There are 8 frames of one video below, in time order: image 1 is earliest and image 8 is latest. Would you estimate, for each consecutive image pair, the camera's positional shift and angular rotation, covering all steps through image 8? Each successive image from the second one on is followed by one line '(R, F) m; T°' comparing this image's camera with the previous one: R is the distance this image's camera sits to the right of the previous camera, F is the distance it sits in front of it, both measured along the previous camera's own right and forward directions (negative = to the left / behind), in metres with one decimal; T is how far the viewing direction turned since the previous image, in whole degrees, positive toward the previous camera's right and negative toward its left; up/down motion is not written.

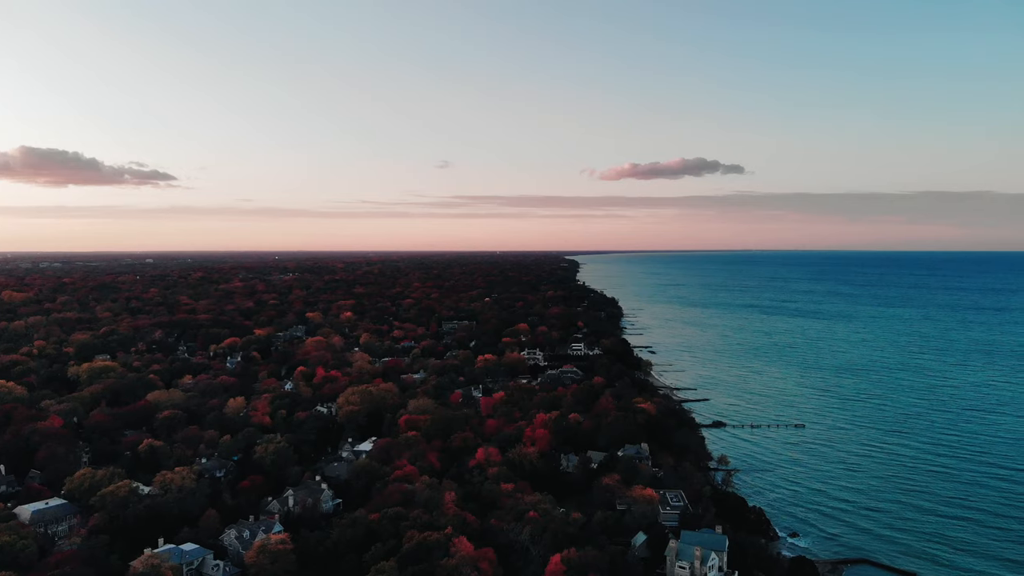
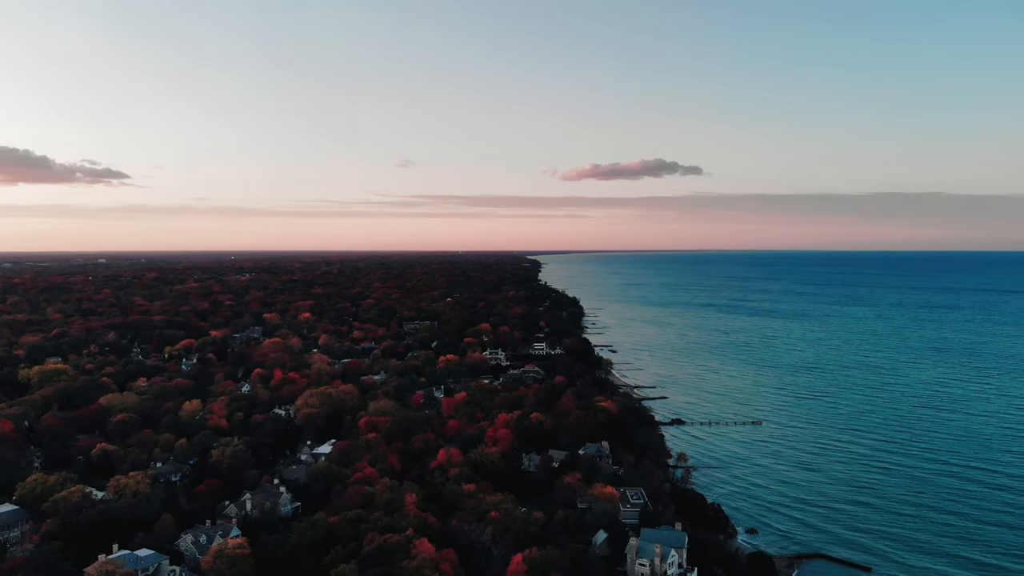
(+1.1, +0.3) m; +1°
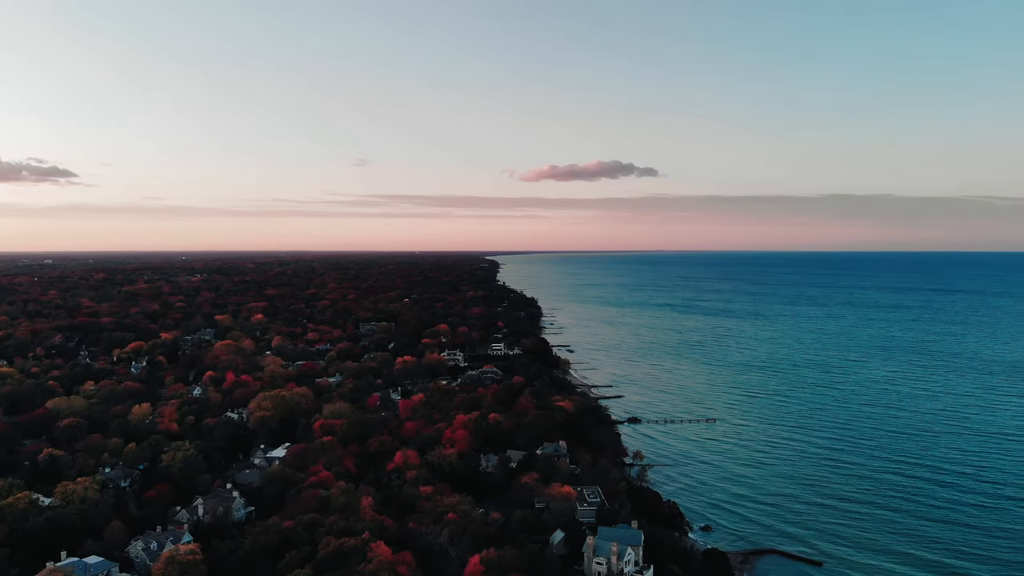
(+0.1, +0.1) m; +3°
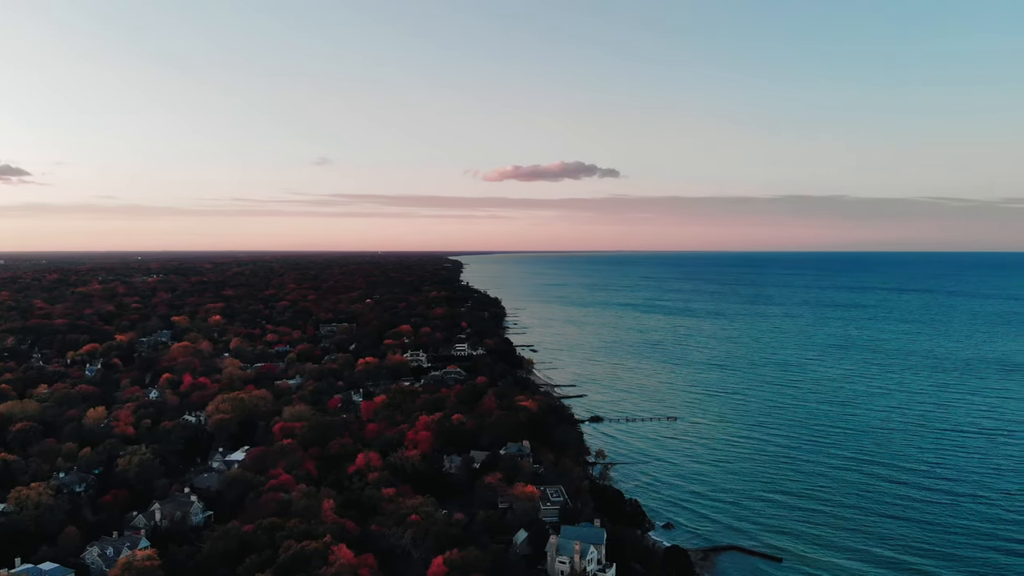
(+0.2, +0.1) m; +2°
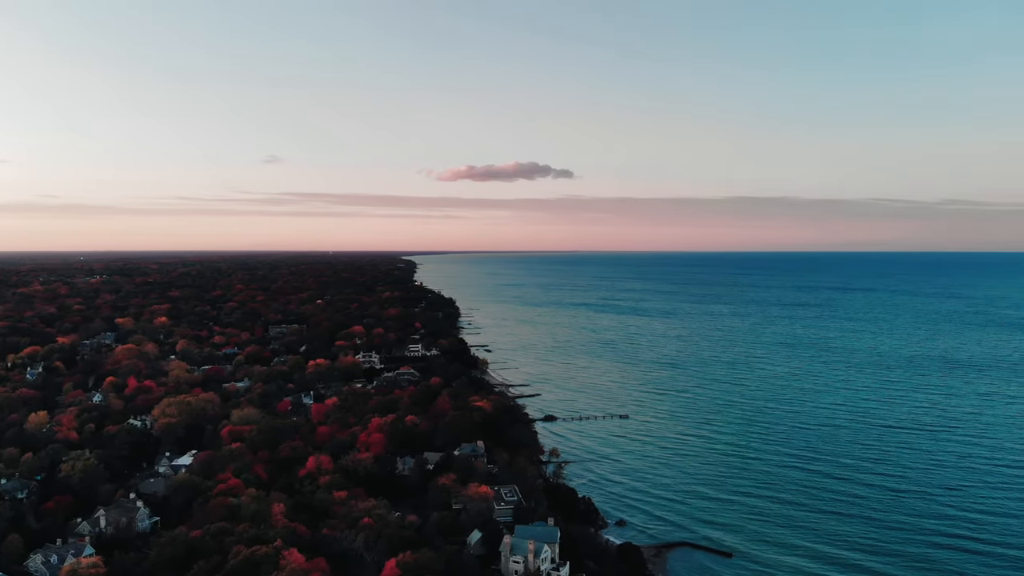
(+0.3, +0.1) m; +3°
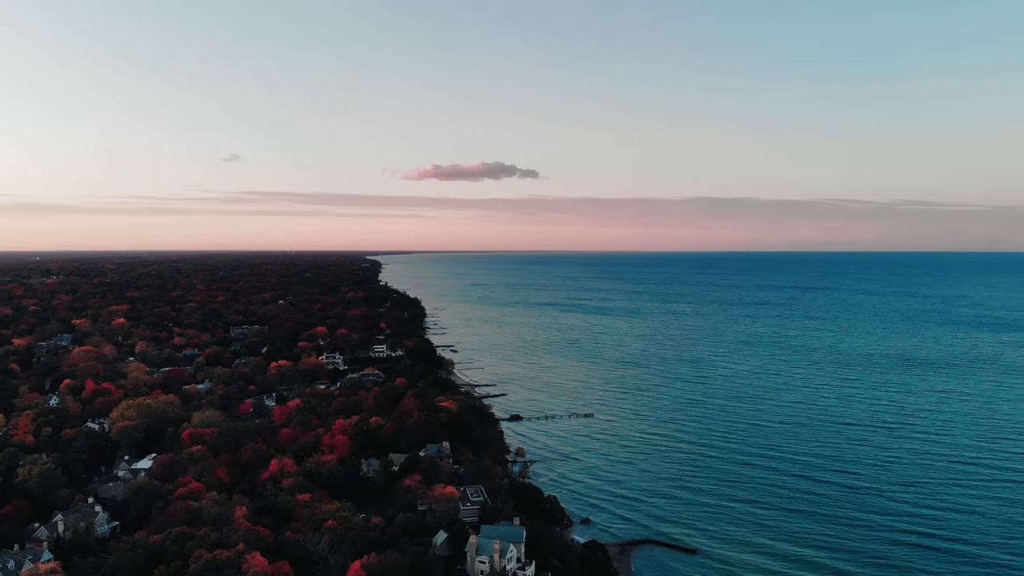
(+0.2, +0.1) m; +2°
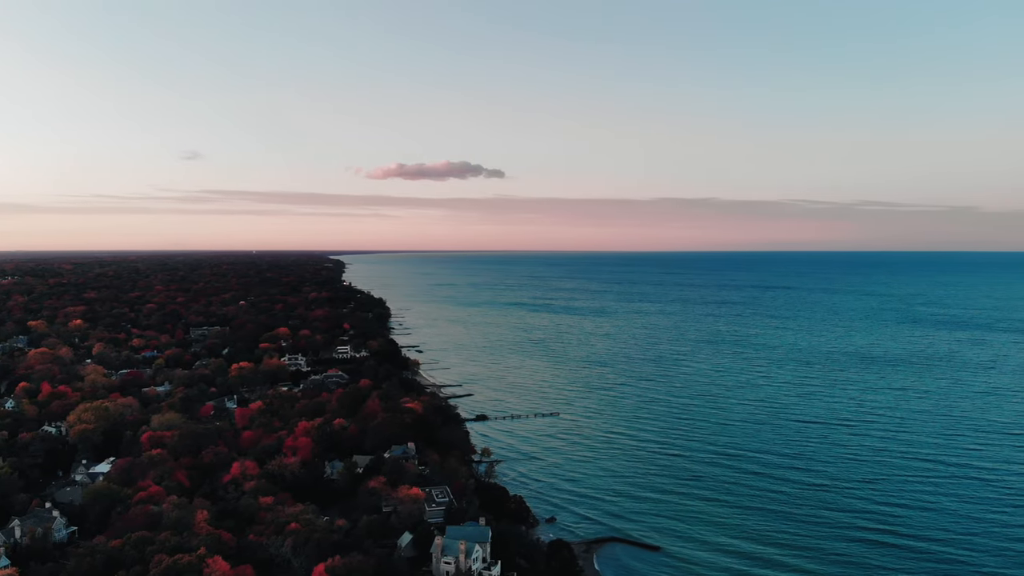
(+0.3, +0.1) m; +2°
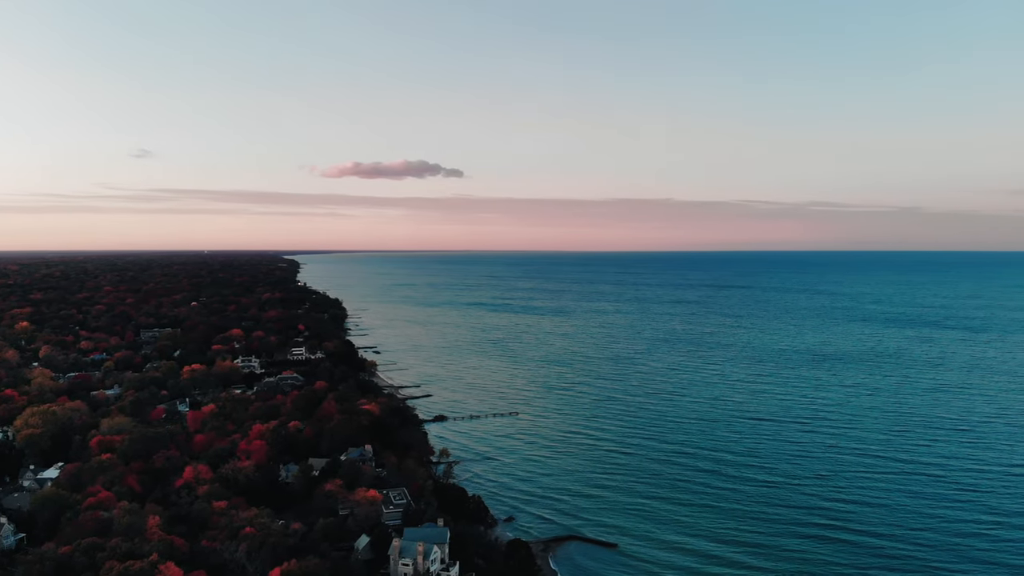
(+0.3, 0.0) m; +2°
